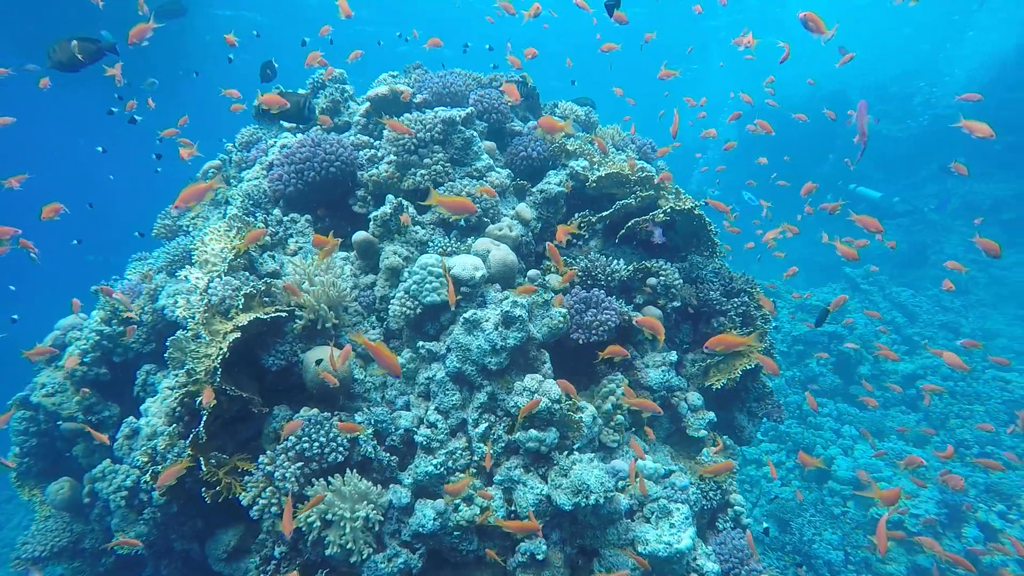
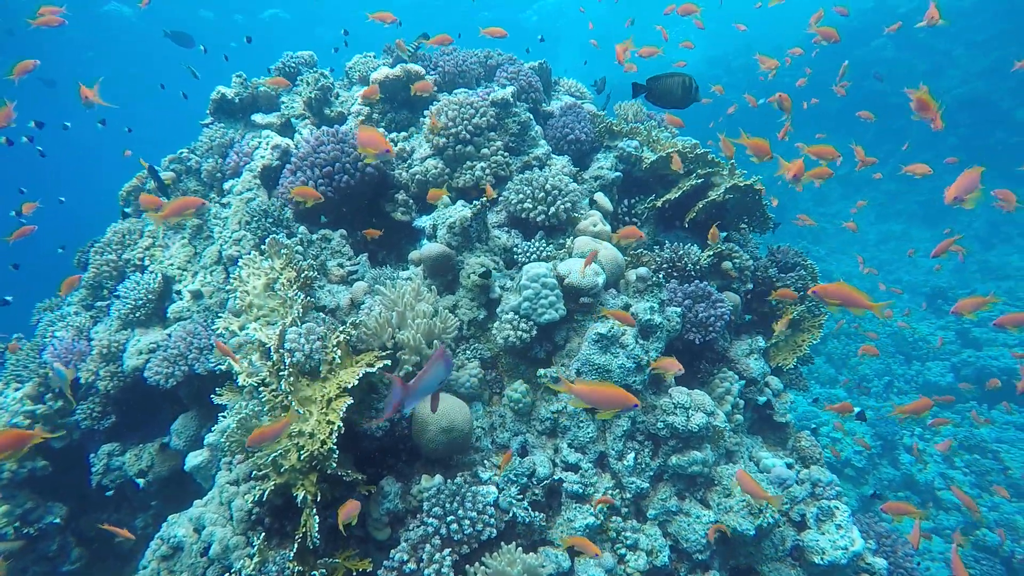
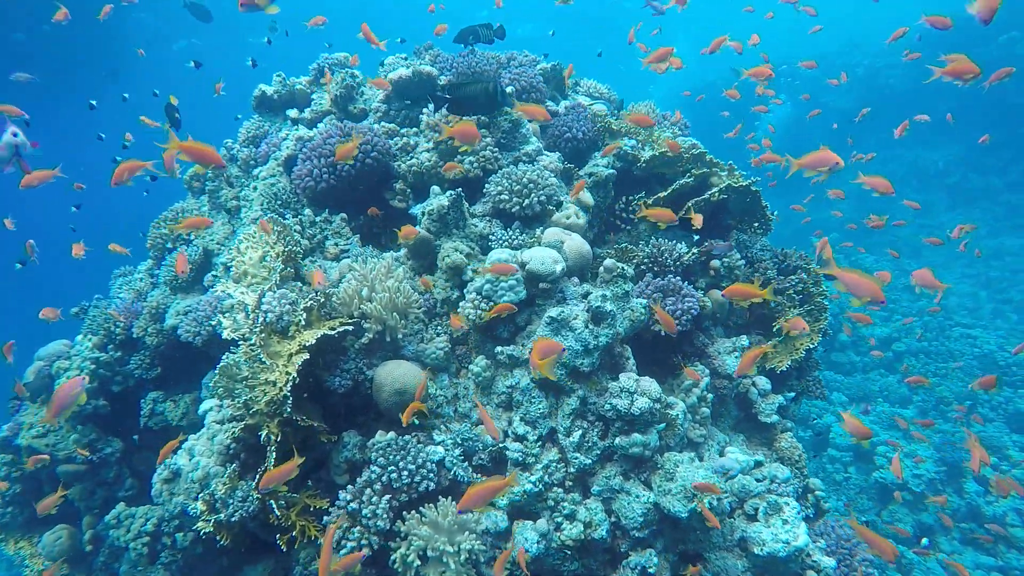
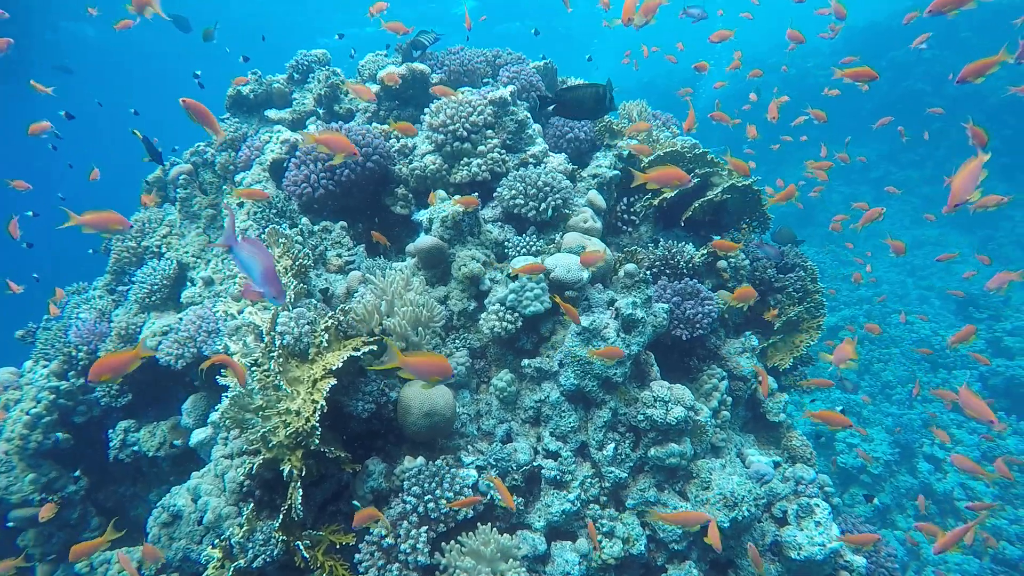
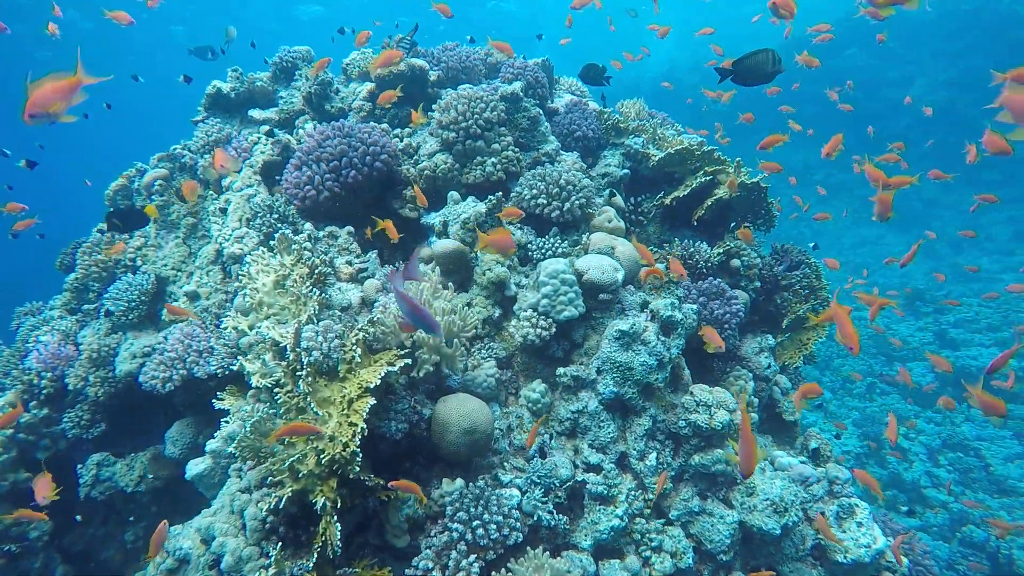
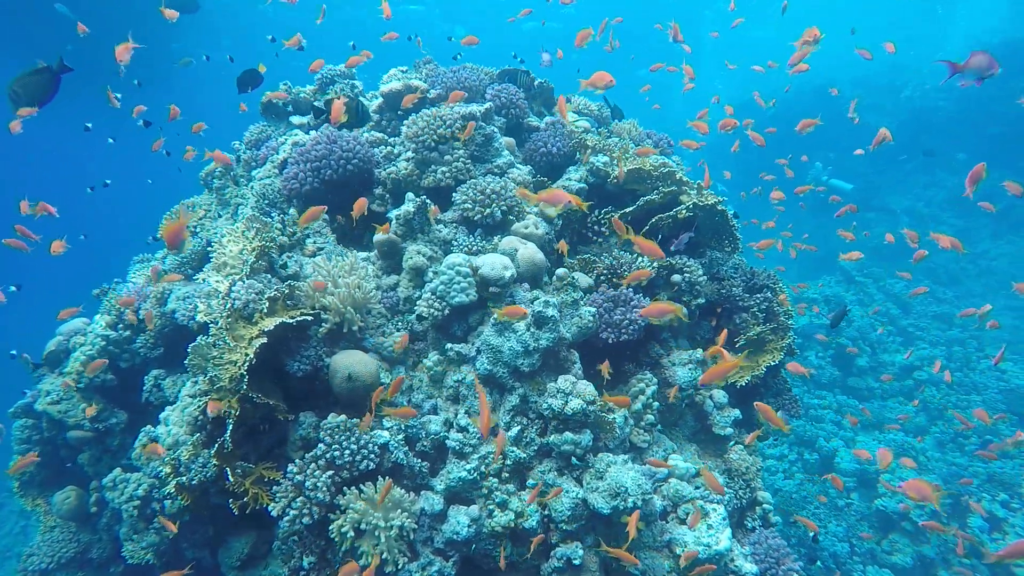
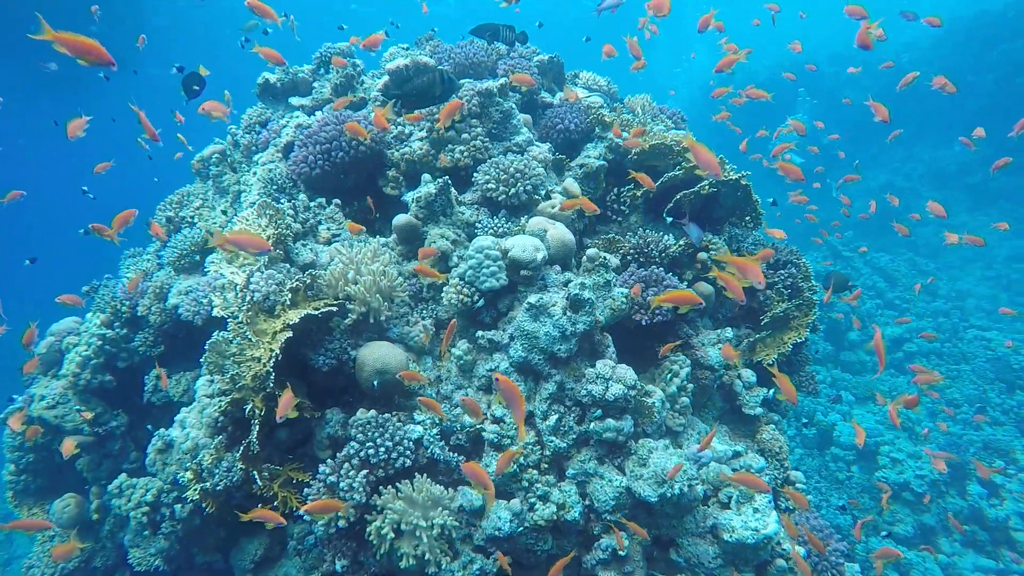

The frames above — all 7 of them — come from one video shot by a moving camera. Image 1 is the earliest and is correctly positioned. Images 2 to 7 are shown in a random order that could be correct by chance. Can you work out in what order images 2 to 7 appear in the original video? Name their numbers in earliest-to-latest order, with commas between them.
6, 7, 3, 4, 2, 5
